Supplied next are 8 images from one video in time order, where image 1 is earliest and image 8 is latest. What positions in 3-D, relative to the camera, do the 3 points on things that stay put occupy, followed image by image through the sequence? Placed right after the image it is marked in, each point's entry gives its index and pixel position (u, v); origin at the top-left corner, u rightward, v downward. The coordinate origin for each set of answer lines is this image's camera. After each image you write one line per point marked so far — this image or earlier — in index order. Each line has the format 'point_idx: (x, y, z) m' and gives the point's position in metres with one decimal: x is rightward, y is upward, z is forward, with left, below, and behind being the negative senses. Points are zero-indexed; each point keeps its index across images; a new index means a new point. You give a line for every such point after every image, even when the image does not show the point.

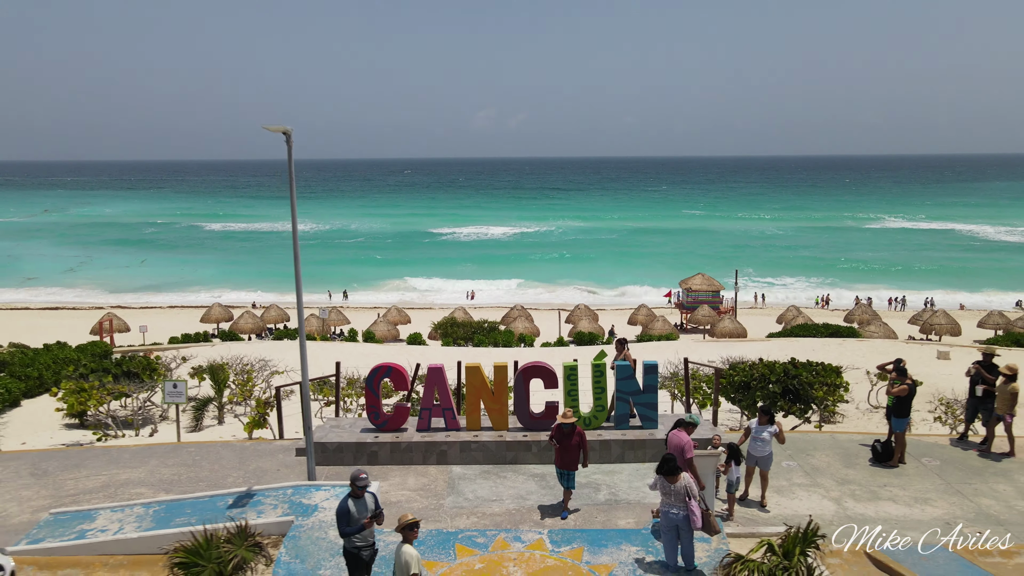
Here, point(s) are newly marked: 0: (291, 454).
0: (-2.0, -1.5, +6.3) m
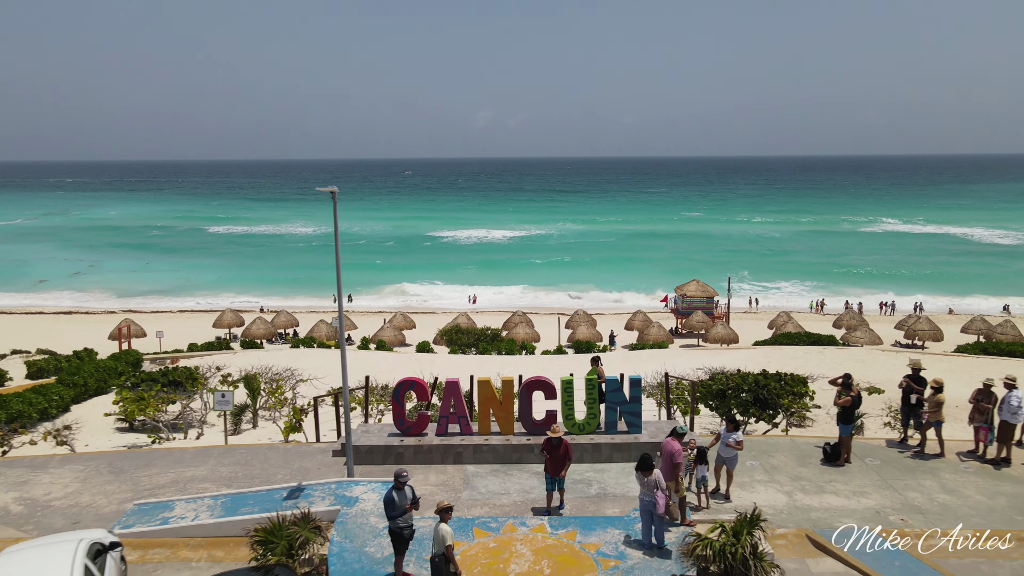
0: (-1.9, -1.8, +7.3) m
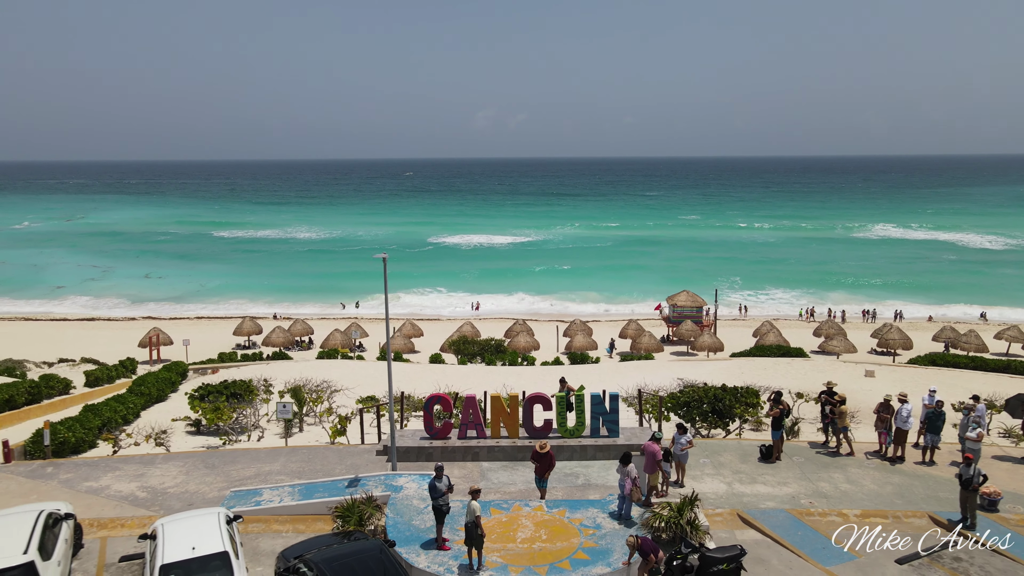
0: (-1.9, -2.3, +9.3) m
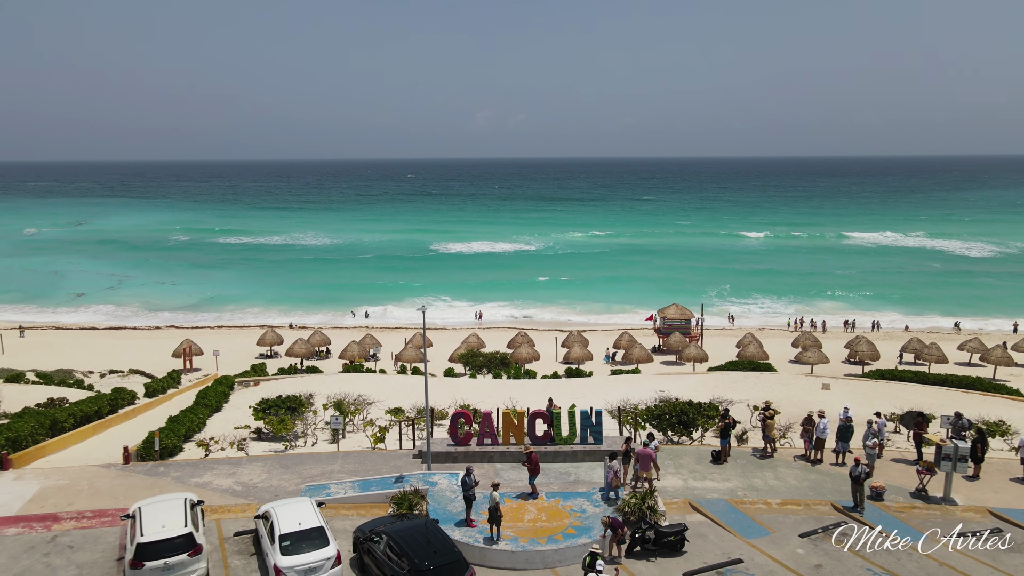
0: (-1.8, -3.0, +11.9) m
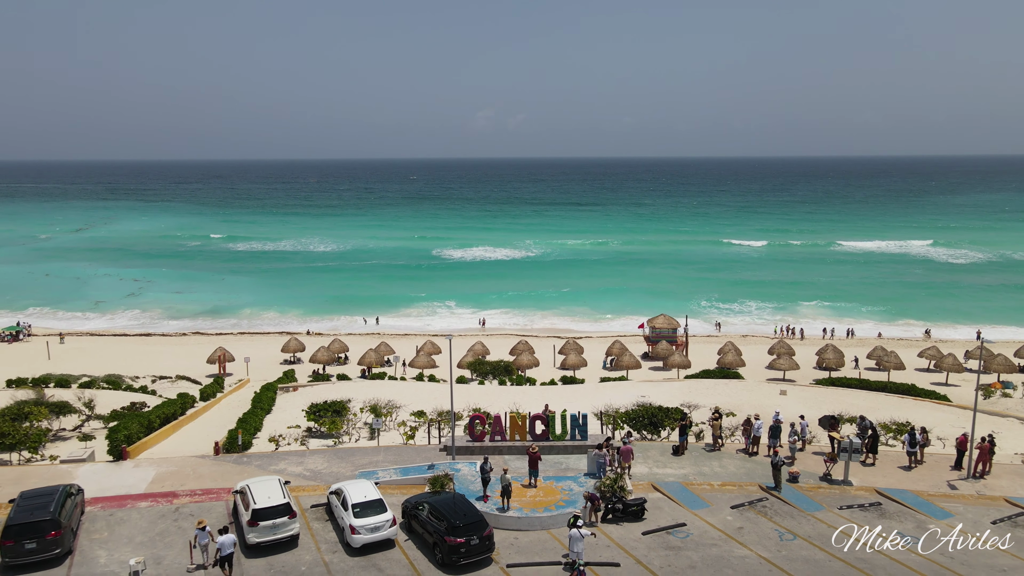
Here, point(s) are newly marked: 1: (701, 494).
0: (-1.7, -3.6, +15.1) m
1: (+3.6, -3.9, +13.0) m
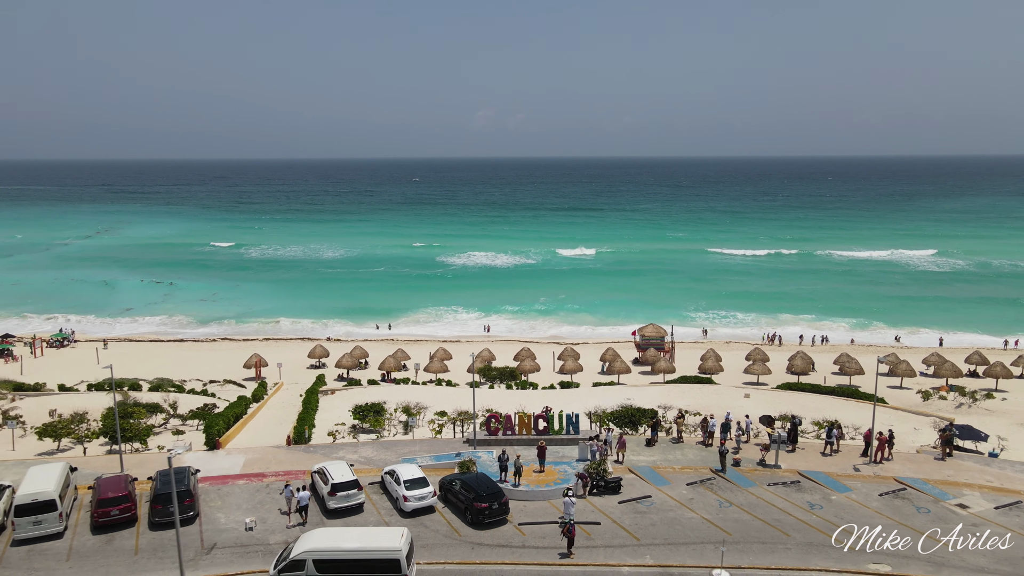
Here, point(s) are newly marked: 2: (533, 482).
0: (-1.4, -4.4, +19.2) m
1: (+3.8, -4.7, +17.1) m
2: (+0.5, -4.7, +16.6) m
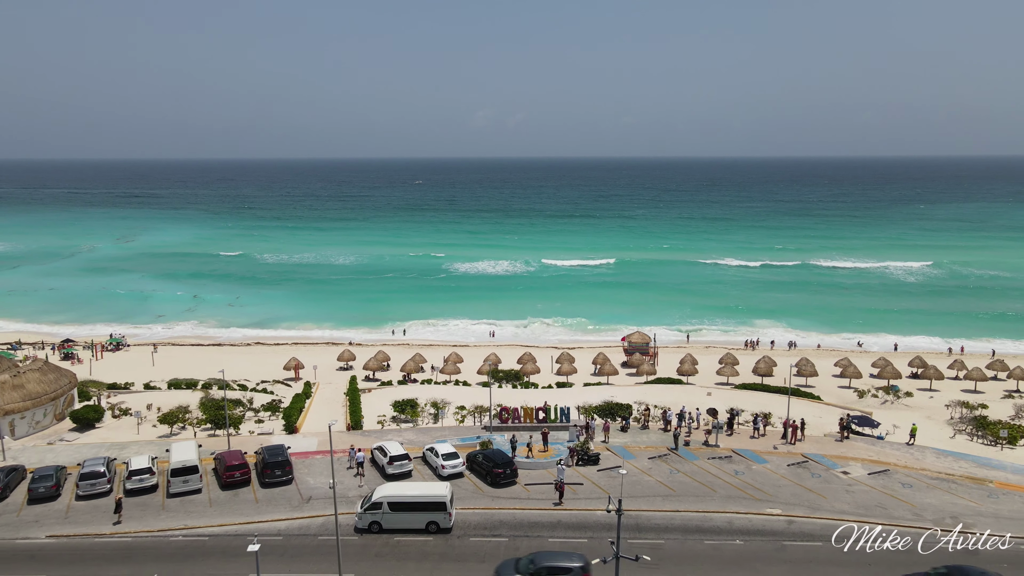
0: (-1.2, -5.2, +25.1) m
1: (+4.1, -5.5, +23.0) m
2: (+0.7, -5.6, +22.5) m
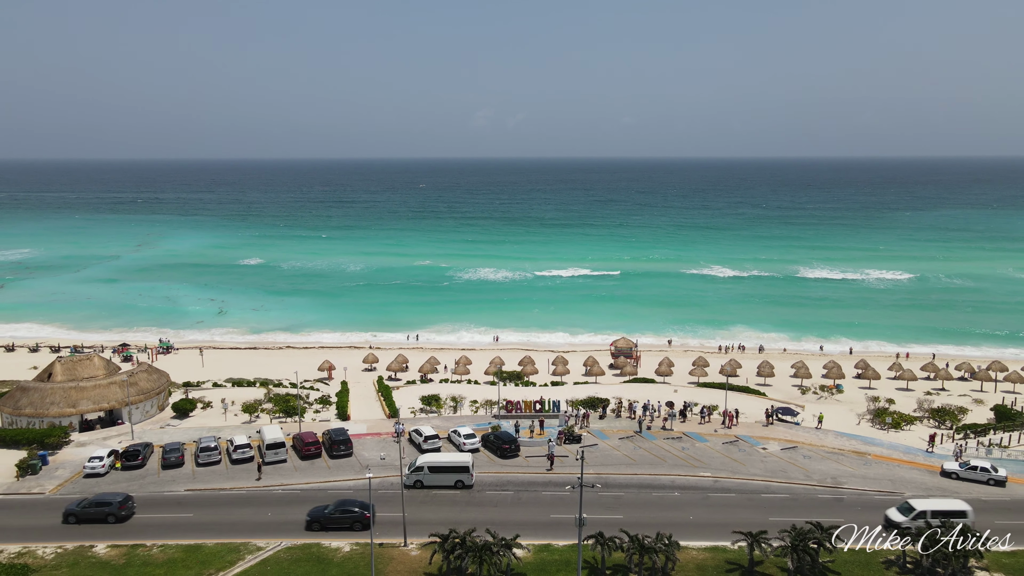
0: (-1.0, -6.2, +32.4) m
1: (+4.2, -6.5, +30.3) m
2: (+0.9, -6.5, +29.8) m
